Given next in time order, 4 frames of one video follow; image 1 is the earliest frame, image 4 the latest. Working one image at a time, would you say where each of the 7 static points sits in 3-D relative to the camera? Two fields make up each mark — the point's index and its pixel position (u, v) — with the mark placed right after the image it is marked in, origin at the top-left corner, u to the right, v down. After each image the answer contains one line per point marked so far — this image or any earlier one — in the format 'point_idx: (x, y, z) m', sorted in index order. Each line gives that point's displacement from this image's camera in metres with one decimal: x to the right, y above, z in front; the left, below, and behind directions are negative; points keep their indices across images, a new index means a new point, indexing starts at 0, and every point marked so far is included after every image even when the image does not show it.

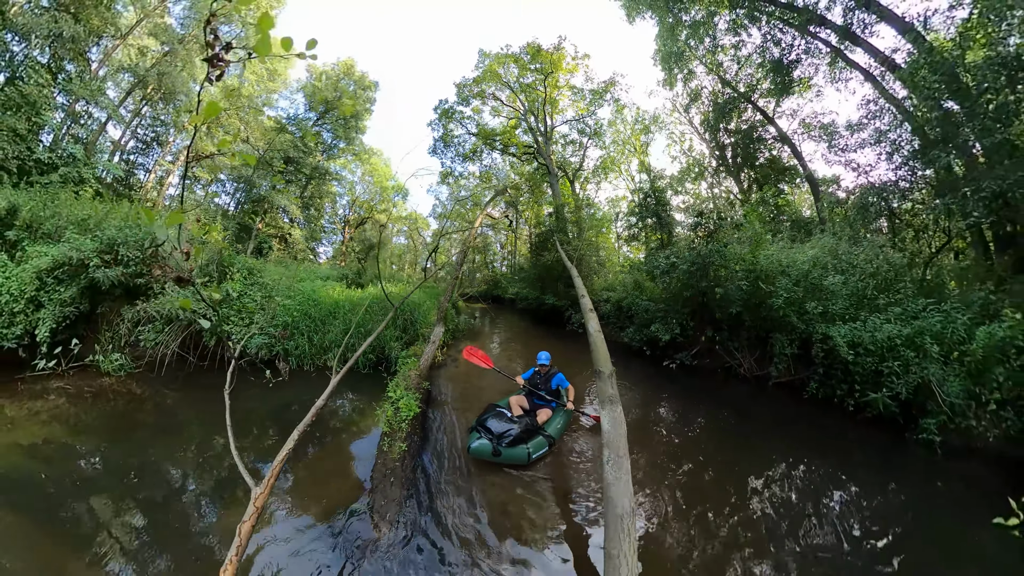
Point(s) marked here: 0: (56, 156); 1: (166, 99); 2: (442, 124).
0: (-12.1, +3.5, +9.8) m
1: (-12.4, +6.7, +12.8) m
2: (-3.1, +7.4, +16.6) m
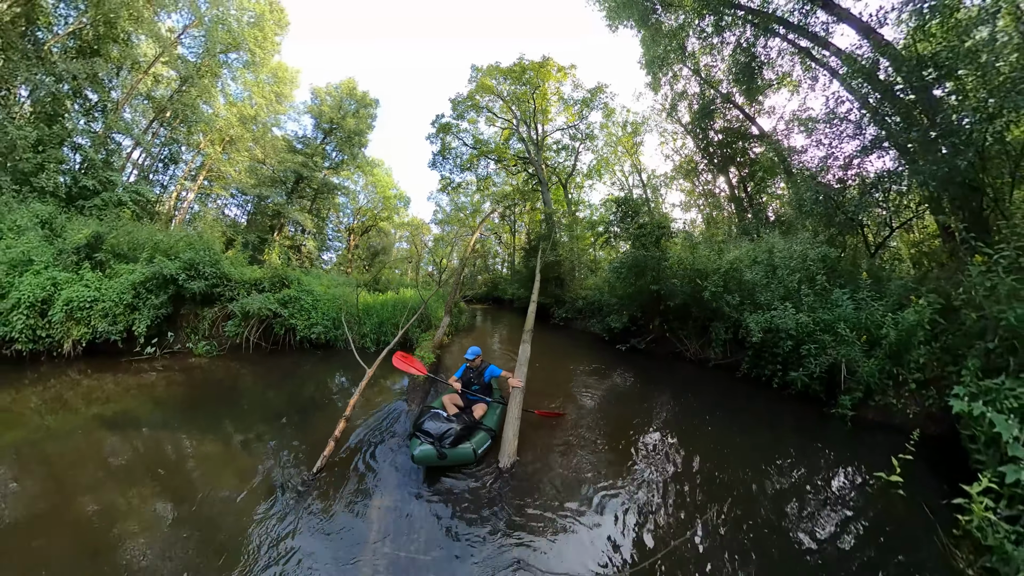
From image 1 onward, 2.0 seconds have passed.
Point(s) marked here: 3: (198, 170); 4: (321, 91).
0: (-12.4, +3.1, +10.9) m
1: (-12.8, +6.4, +13.9) m
2: (-3.5, +7.3, +17.6) m
3: (-14.5, +5.5, +16.7) m
4: (-9.1, +9.4, +17.2) m
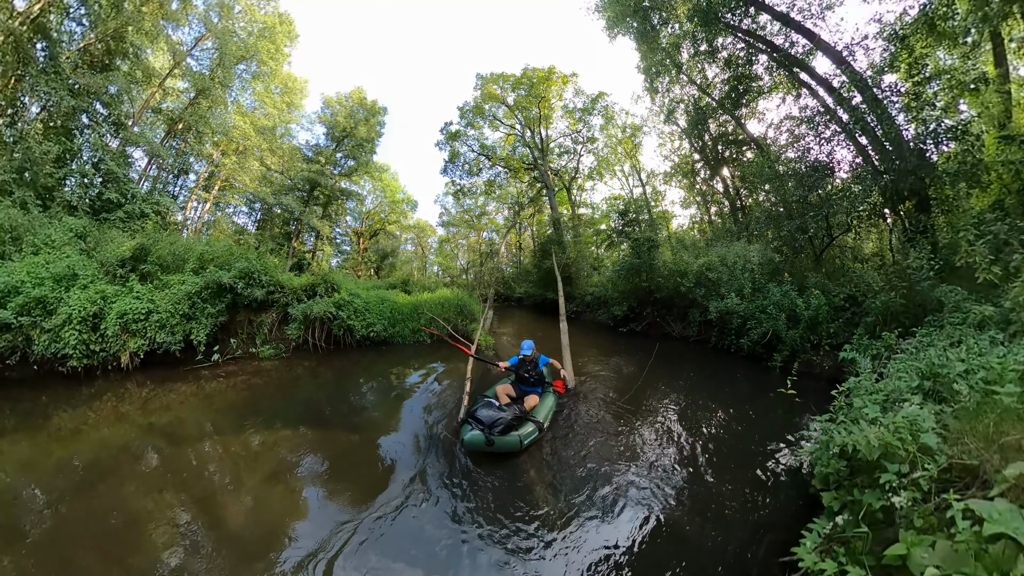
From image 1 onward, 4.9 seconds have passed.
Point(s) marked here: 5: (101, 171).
0: (-12.0, +2.8, +11.0) m
1: (-12.5, +6.0, +14.0) m
2: (-3.2, +7.1, +17.8) m
3: (-14.2, +5.1, +16.8) m
4: (-8.9, +9.1, +17.4) m
5: (-12.3, +3.6, +10.7) m
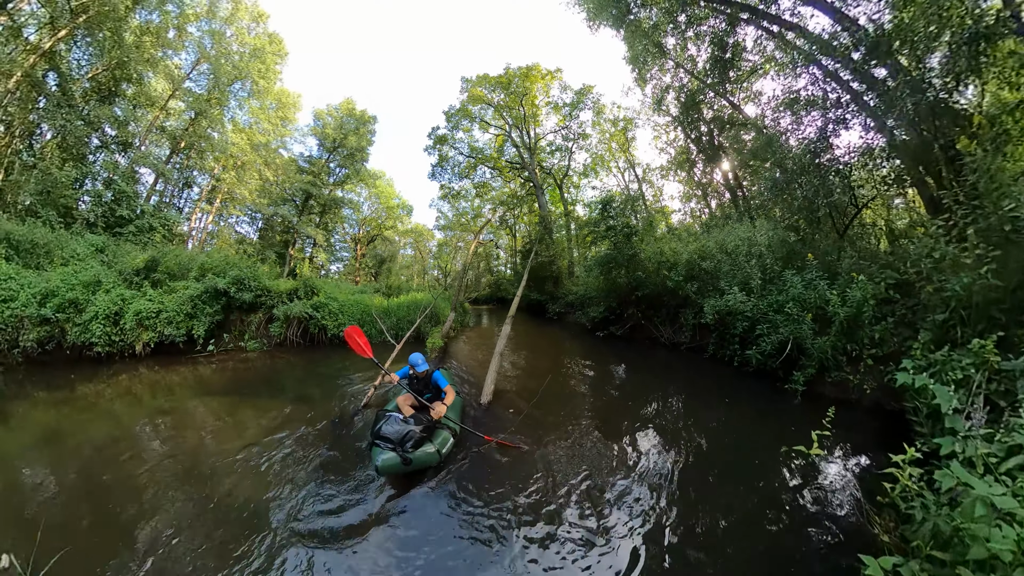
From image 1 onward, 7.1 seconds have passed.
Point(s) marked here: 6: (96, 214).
0: (-12.7, +2.5, +11.9) m
1: (-13.2, +5.7, +14.9) m
2: (-3.9, +7.2, +18.5) m
3: (-14.8, +4.7, +17.7) m
4: (-9.6, +9.0, +18.2) m
5: (-13.0, +3.2, +11.6) m
6: (-12.8, +2.3, +10.9) m
